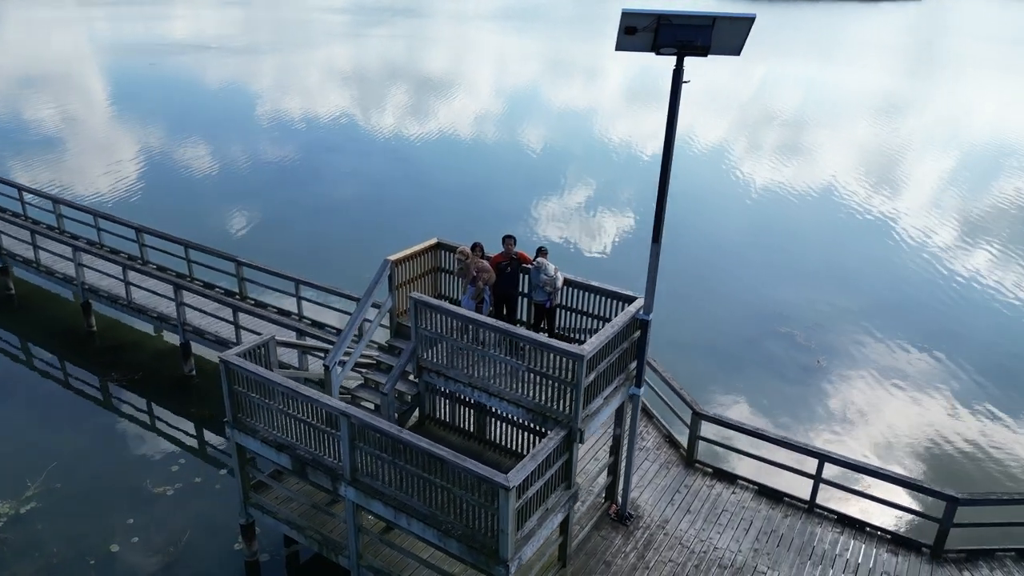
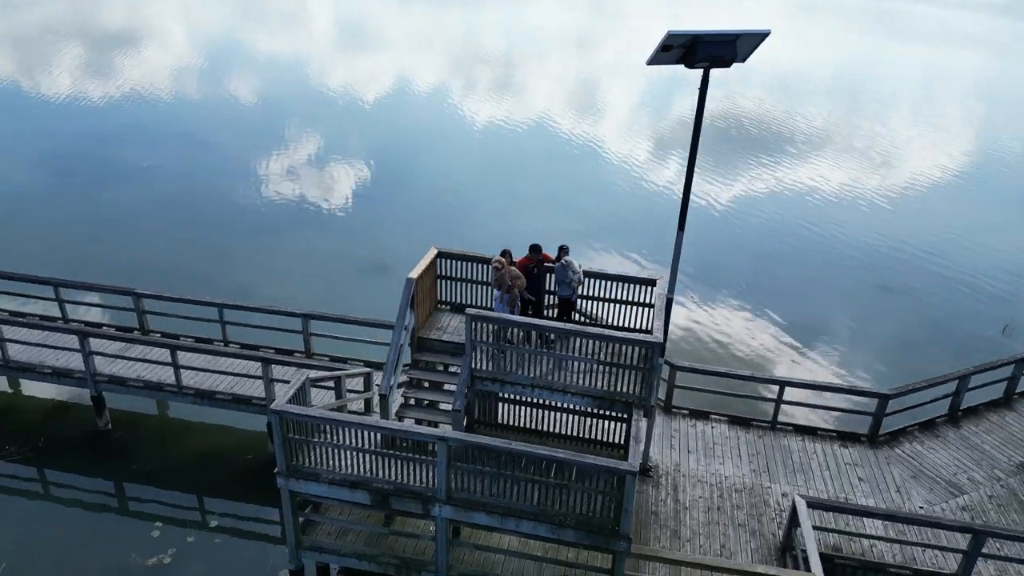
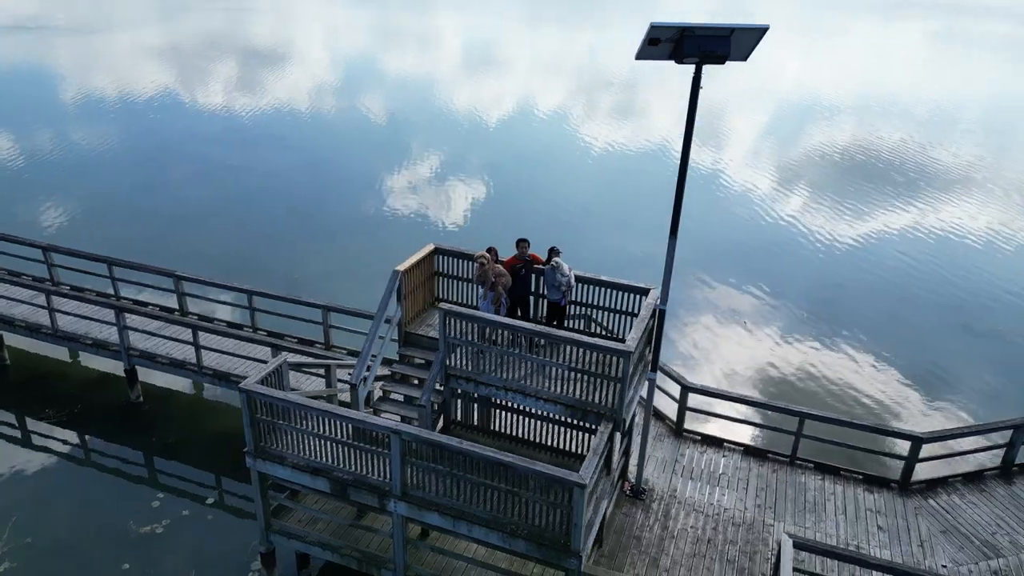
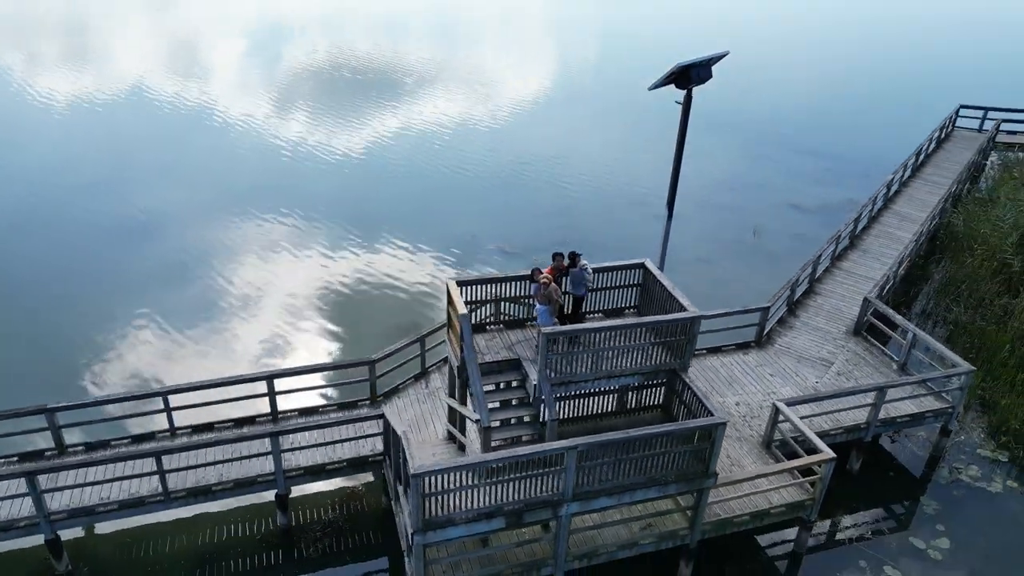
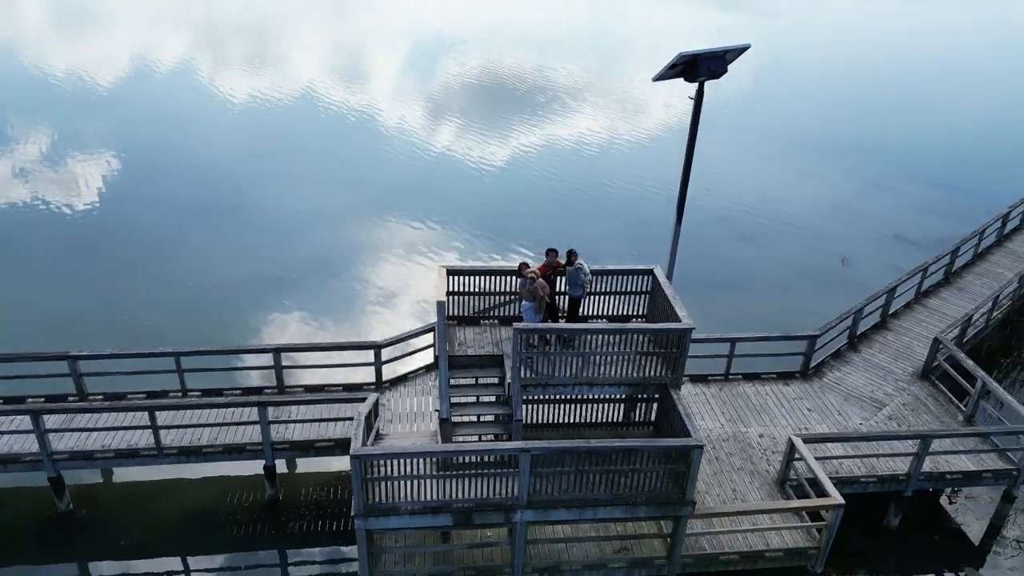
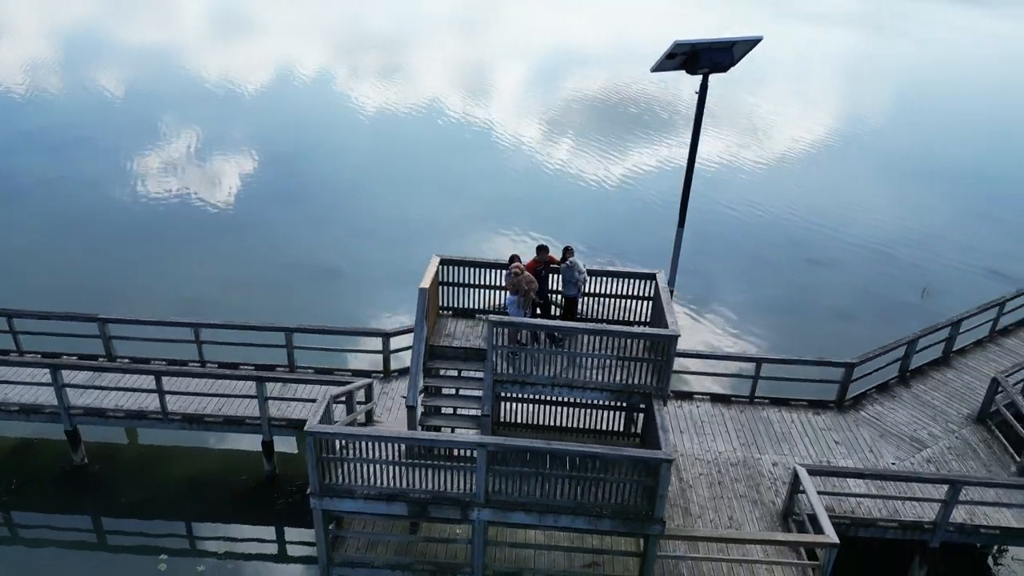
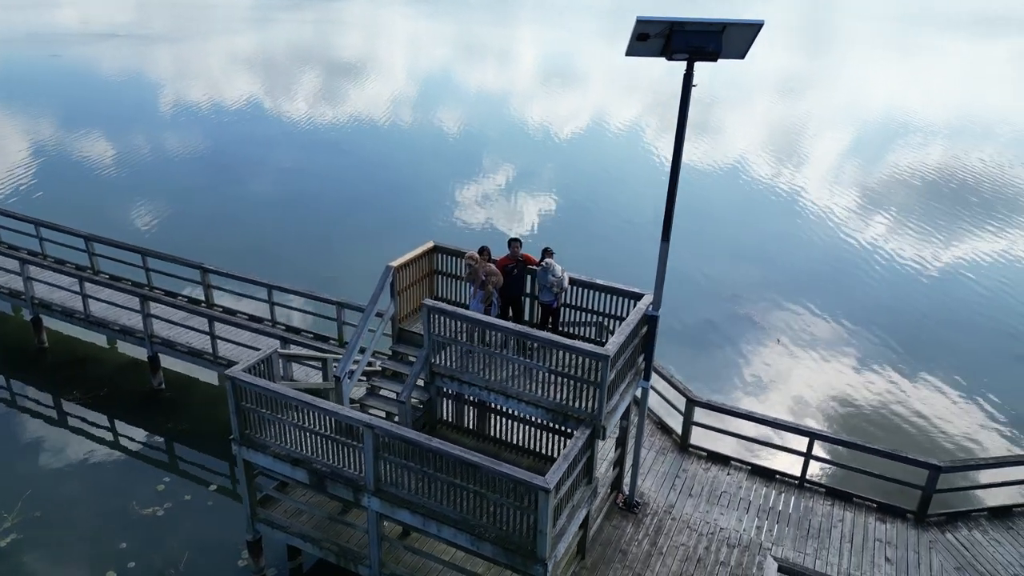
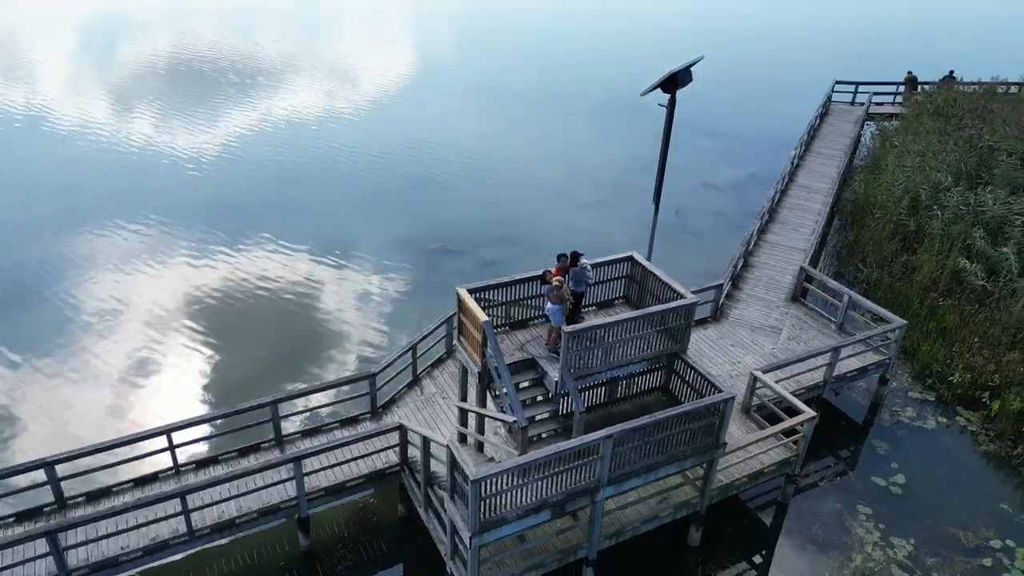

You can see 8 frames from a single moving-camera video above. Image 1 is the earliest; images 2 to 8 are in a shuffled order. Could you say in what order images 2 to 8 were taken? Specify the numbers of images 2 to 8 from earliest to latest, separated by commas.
7, 3, 2, 6, 5, 4, 8
